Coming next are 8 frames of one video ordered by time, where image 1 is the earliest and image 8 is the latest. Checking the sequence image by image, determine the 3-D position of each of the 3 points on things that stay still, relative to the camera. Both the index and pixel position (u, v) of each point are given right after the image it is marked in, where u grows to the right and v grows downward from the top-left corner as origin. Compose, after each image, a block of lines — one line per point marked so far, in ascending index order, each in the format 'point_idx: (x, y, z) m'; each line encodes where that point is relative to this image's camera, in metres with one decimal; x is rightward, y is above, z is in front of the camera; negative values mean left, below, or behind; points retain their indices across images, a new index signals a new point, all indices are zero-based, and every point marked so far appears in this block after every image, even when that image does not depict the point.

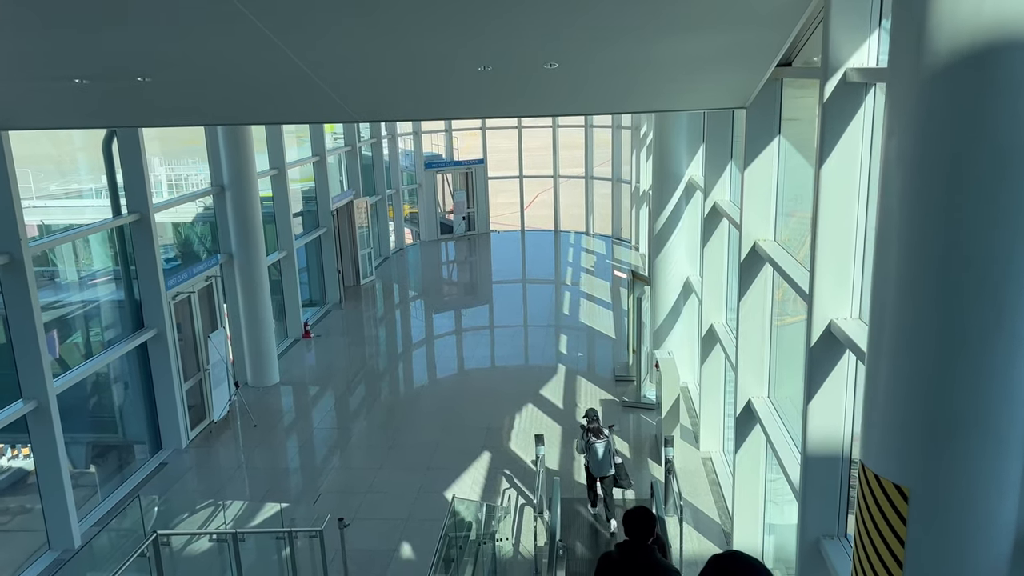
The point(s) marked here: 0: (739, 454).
0: (+2.1, -1.5, +7.4) m
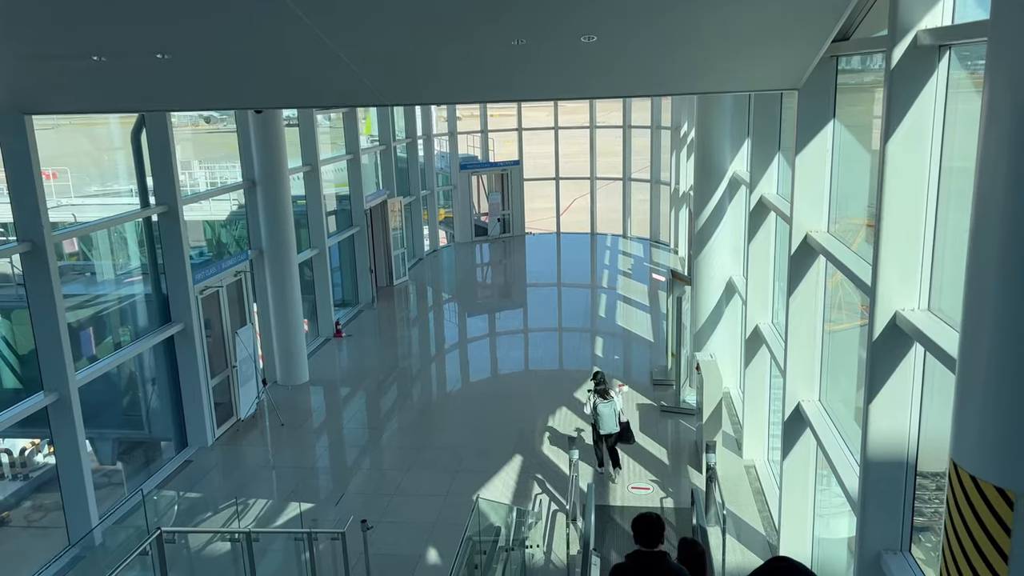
0: (+2.4, -1.5, +7.0) m
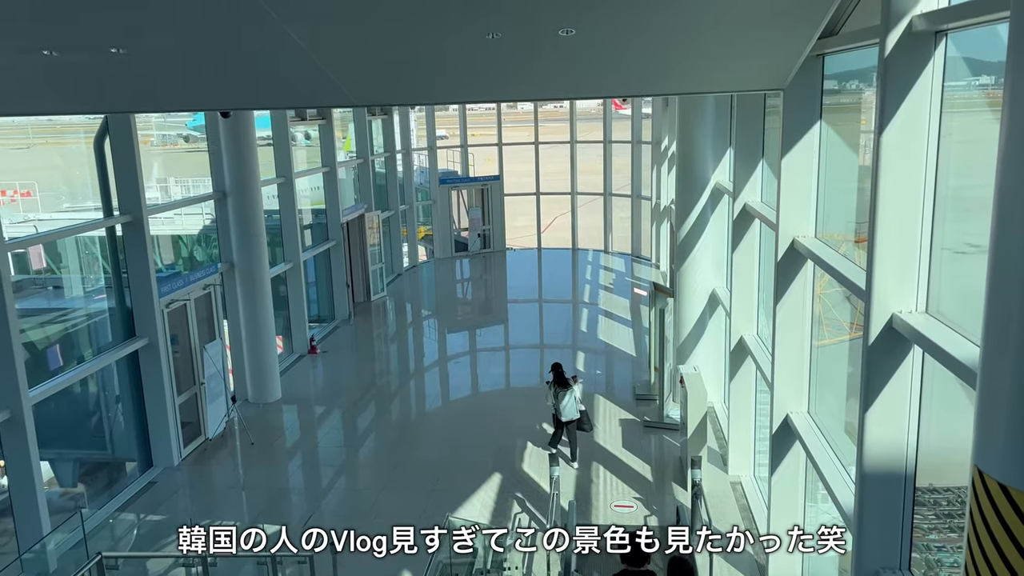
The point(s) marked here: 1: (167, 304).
0: (+2.2, -1.6, +6.7) m
1: (-4.3, -0.2, +10.1) m
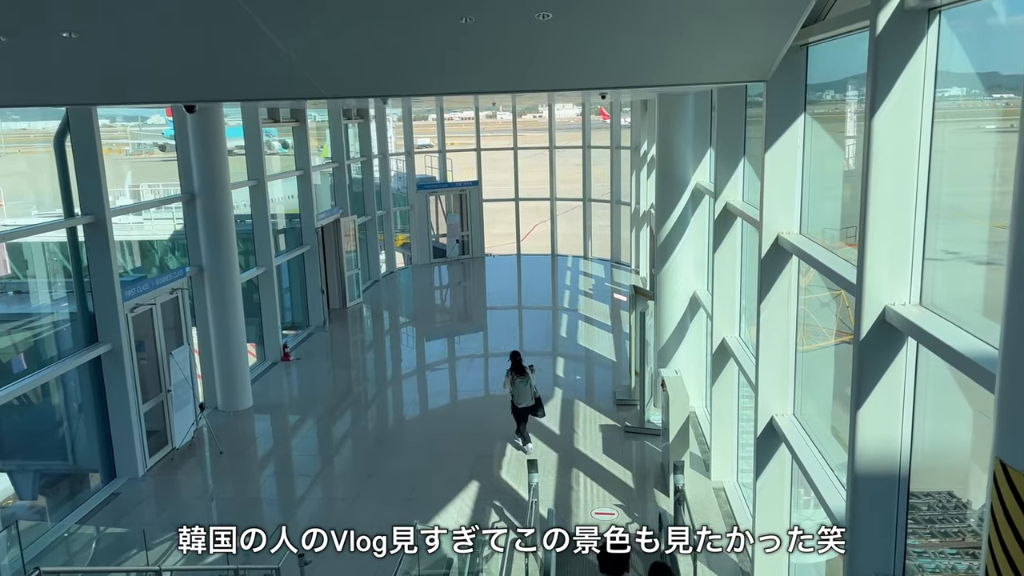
0: (+2.0, -1.6, +6.5) m
1: (-4.6, -0.2, +9.8) m
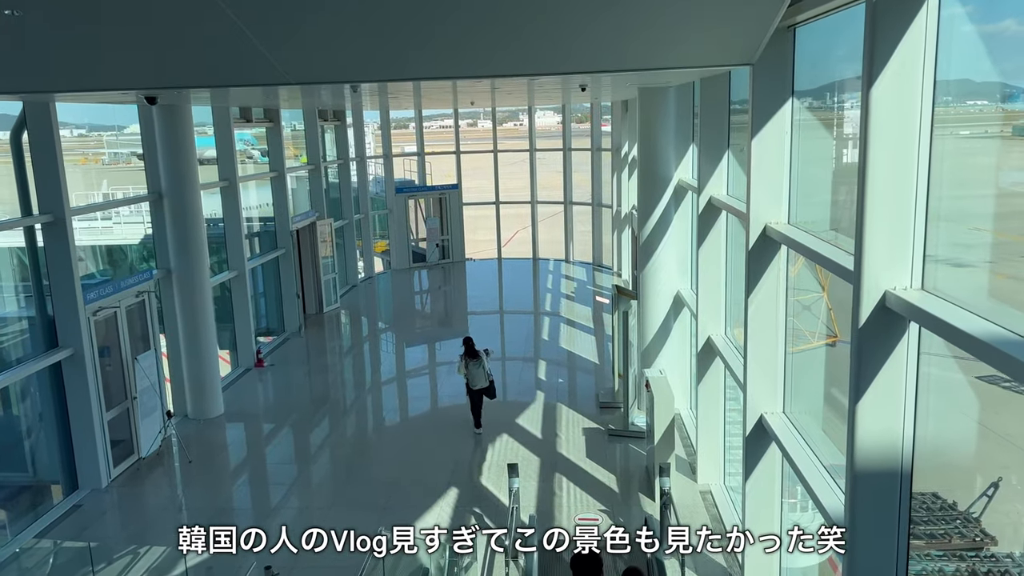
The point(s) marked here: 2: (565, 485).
0: (+1.8, -1.5, +6.3) m
1: (-4.9, -0.3, +9.4) m
2: (+0.6, -2.2, +9.0) m
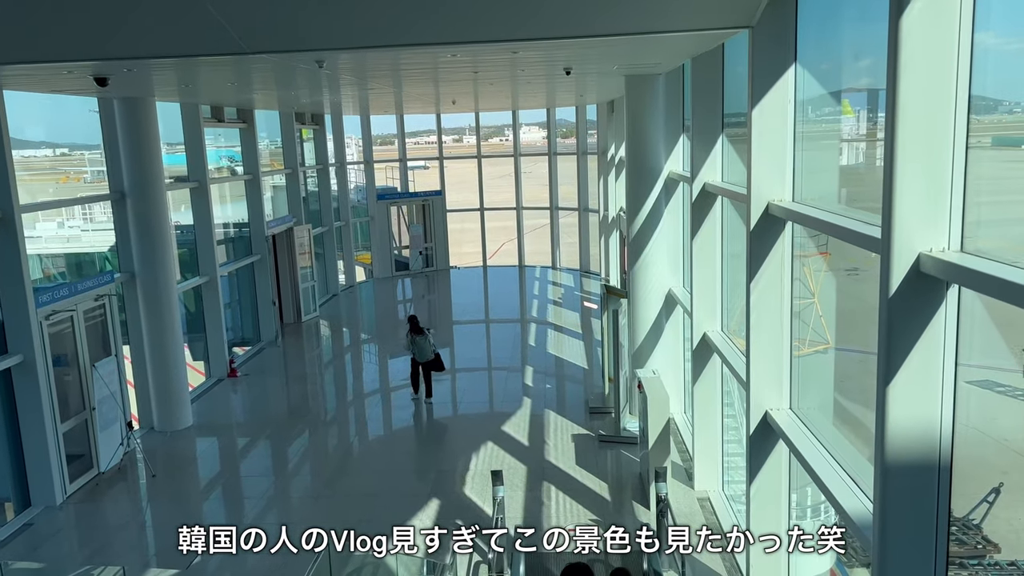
0: (+1.7, -1.4, +5.7) m
1: (-5.0, -0.3, +8.8) m
2: (+0.4, -2.2, +8.5) m
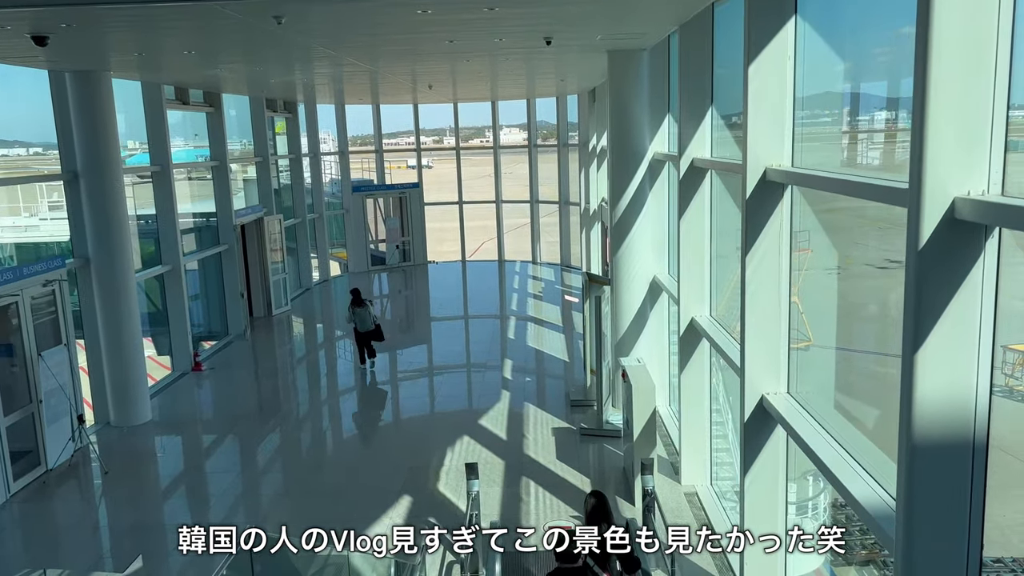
0: (+1.6, -1.2, +5.3) m
1: (-5.3, -0.2, +8.2) m
2: (+0.2, -2.0, +8.0) m
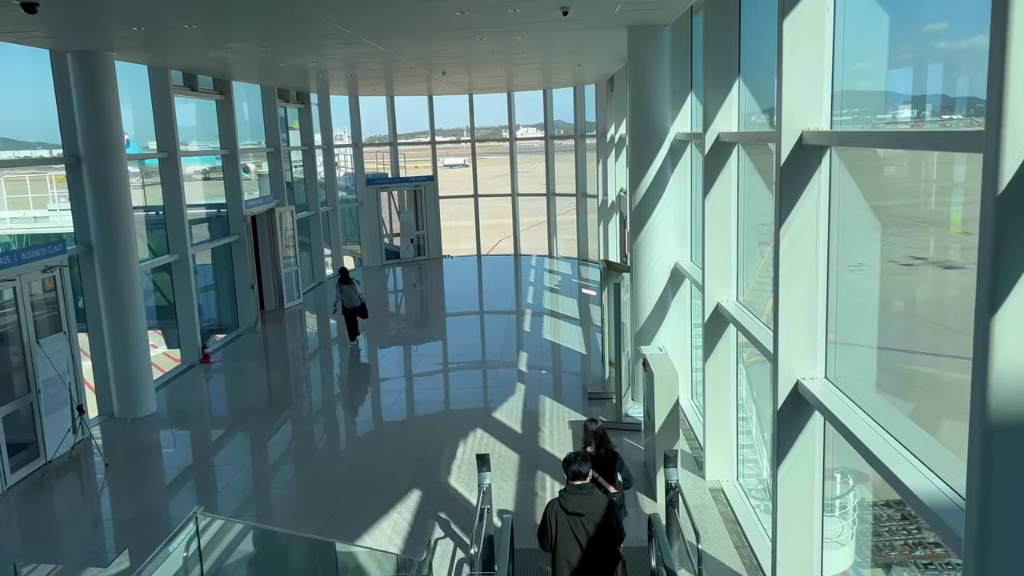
0: (+1.7, -1.1, +4.9) m
1: (-5.1, 0.0, +7.9) m
2: (+0.3, -1.9, +7.6) m
